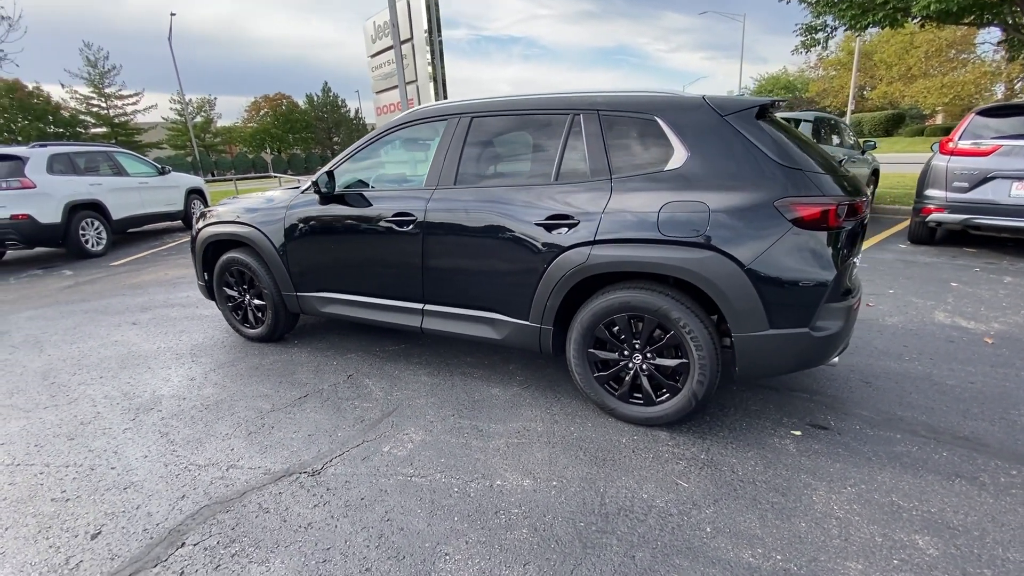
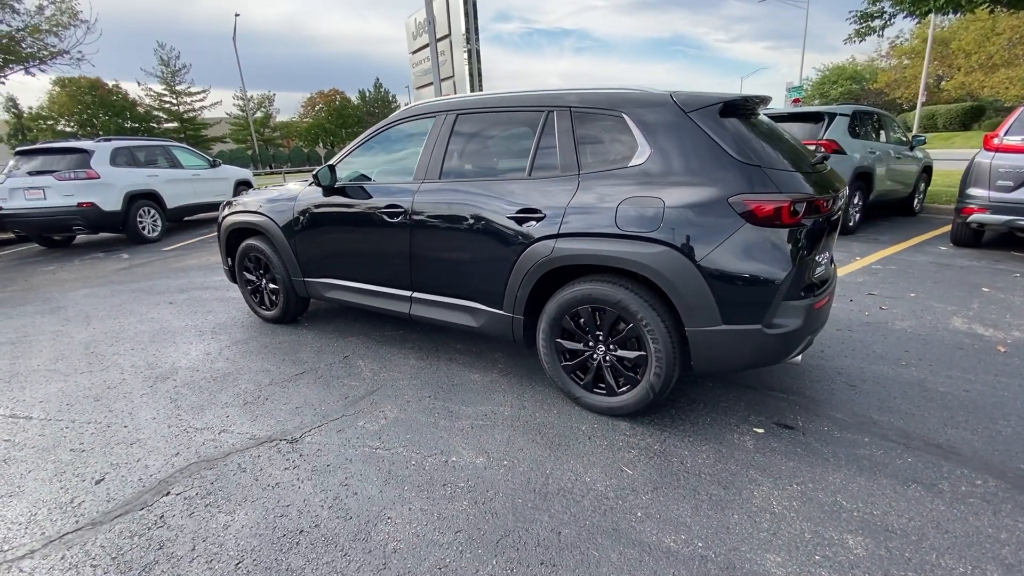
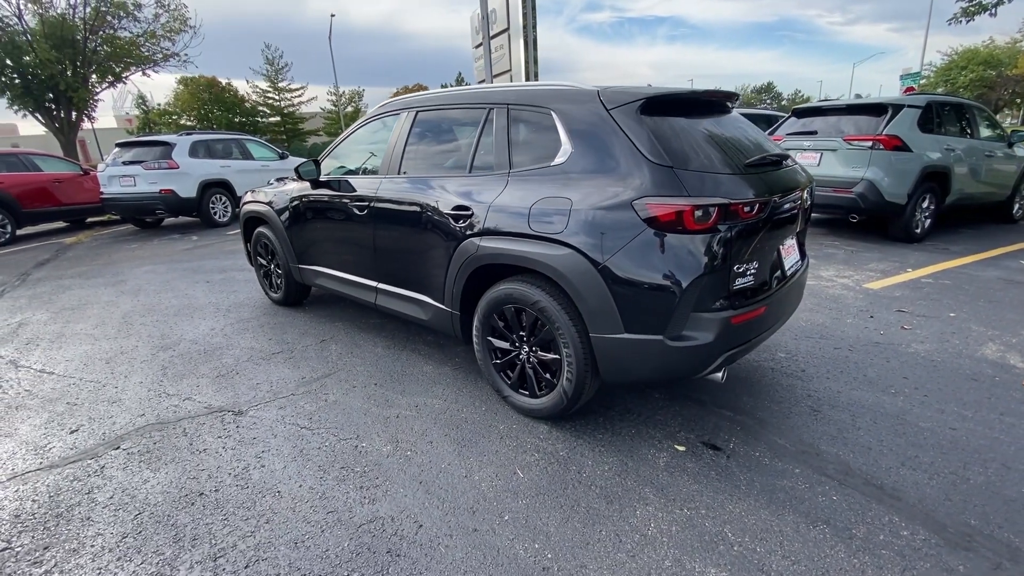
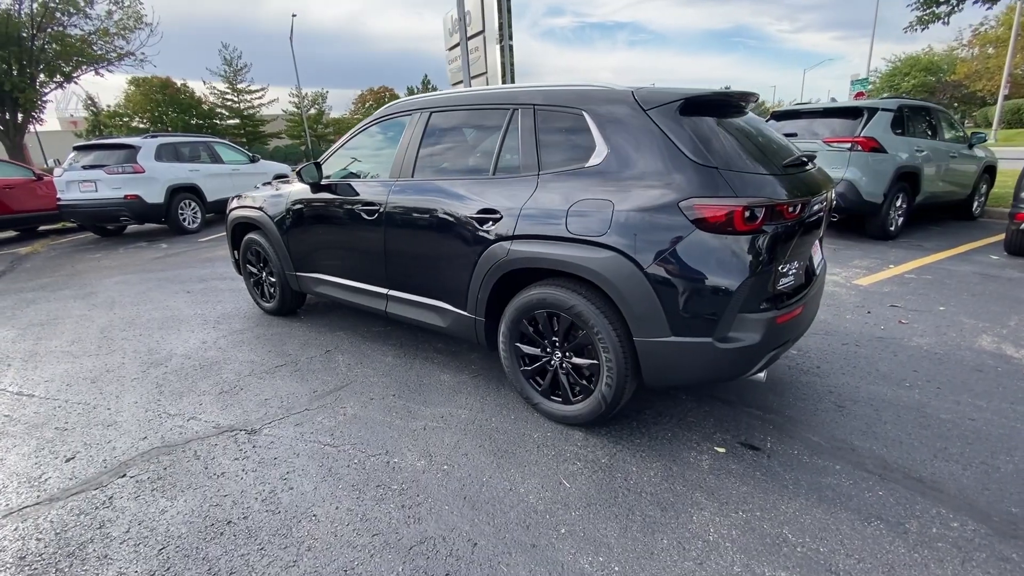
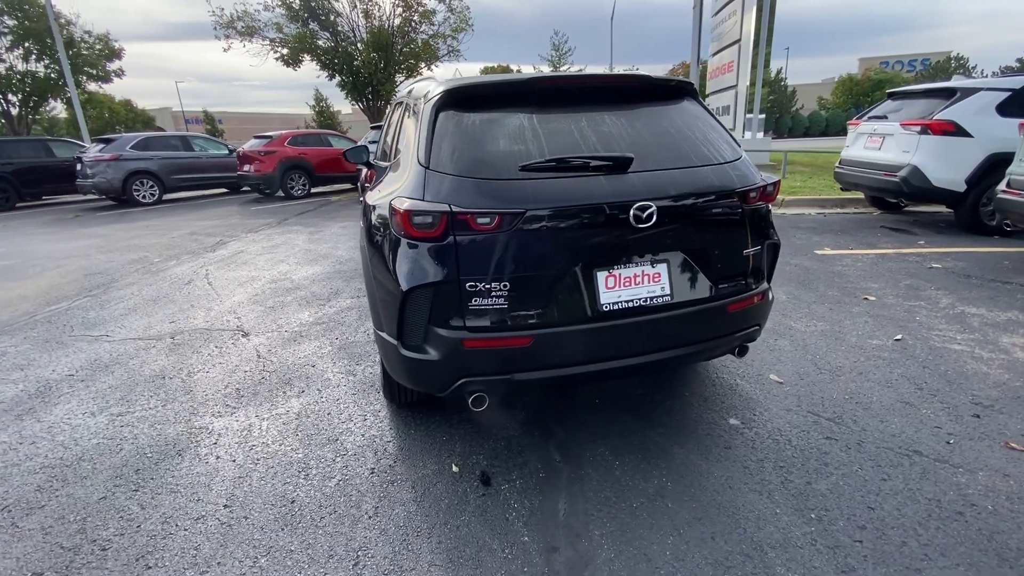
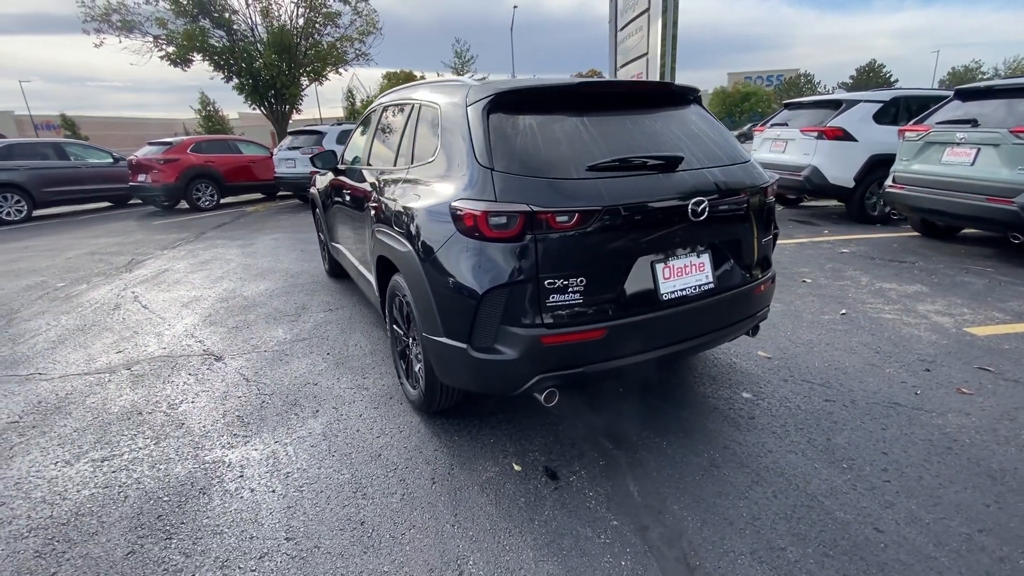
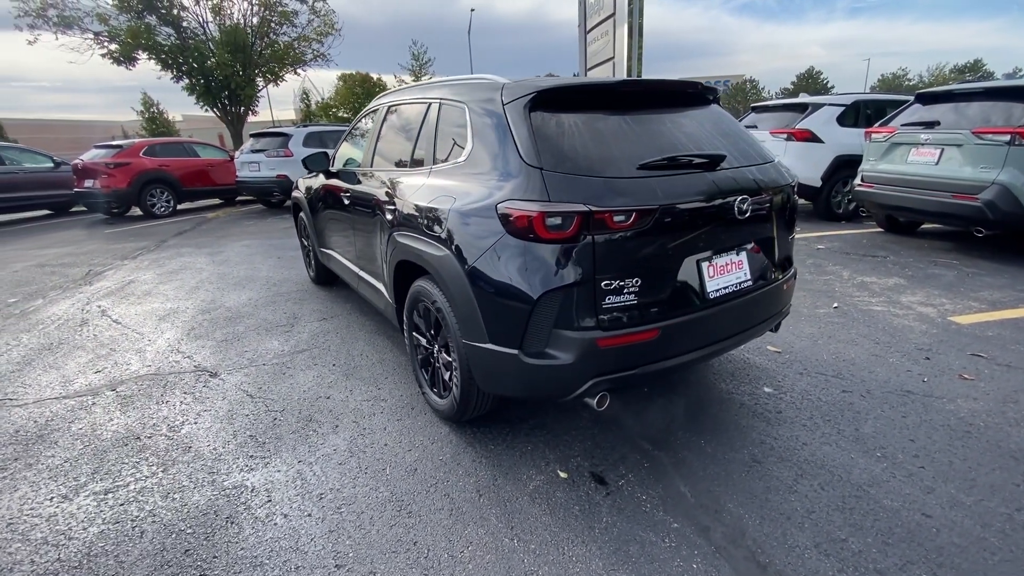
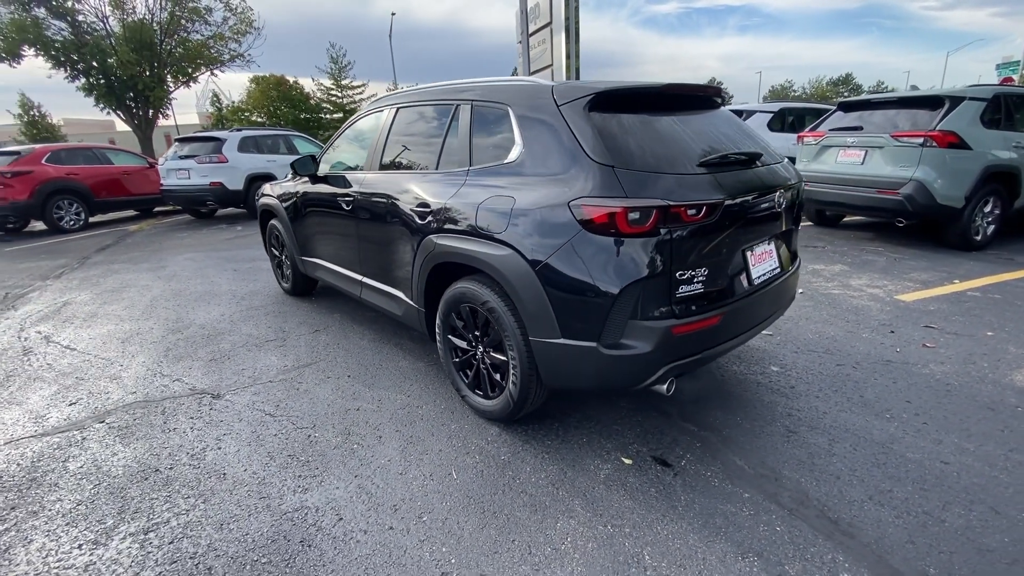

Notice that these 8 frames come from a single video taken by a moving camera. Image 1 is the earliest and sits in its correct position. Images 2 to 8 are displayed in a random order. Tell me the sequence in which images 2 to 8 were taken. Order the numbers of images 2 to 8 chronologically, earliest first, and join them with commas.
2, 4, 3, 8, 7, 6, 5
